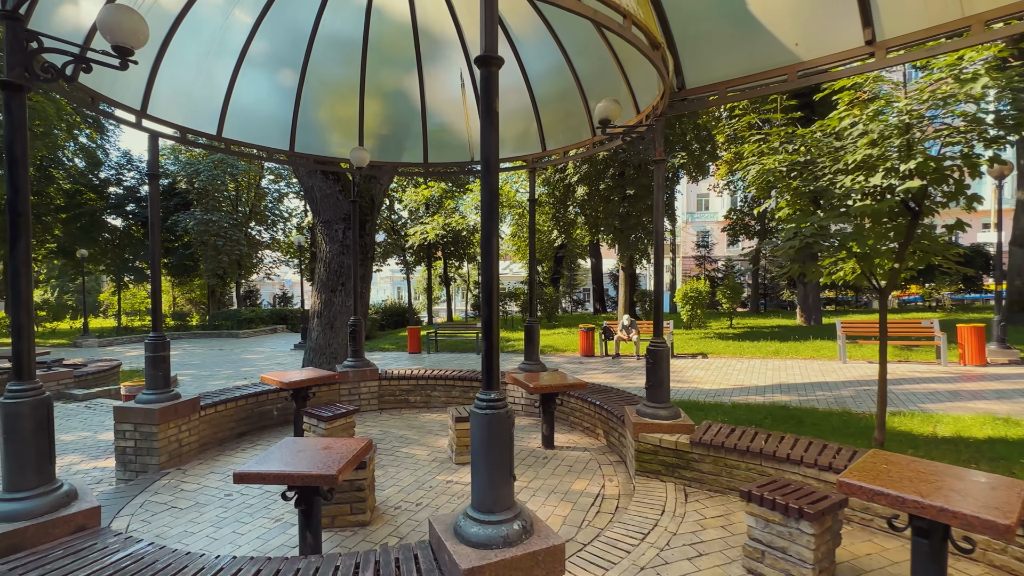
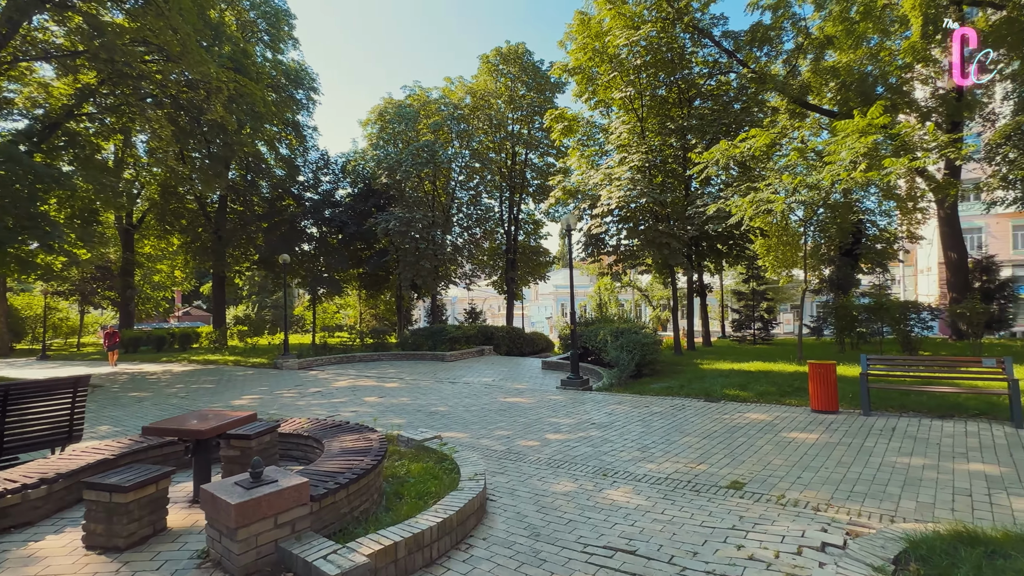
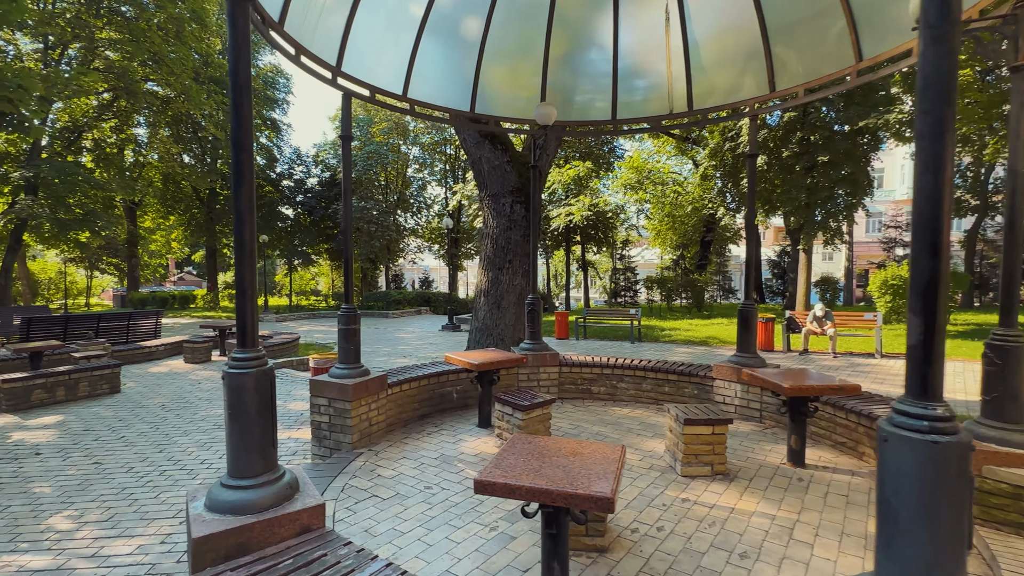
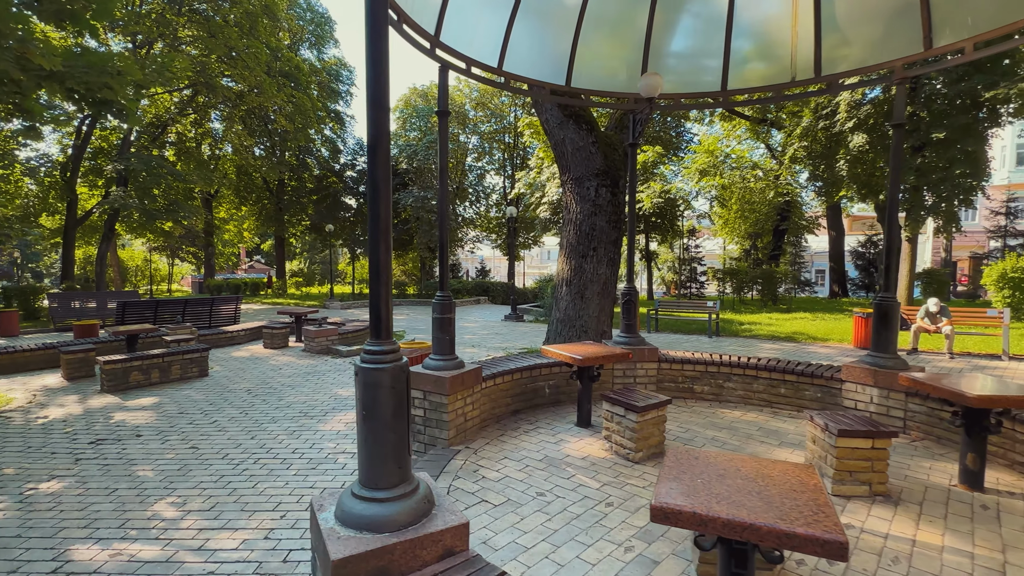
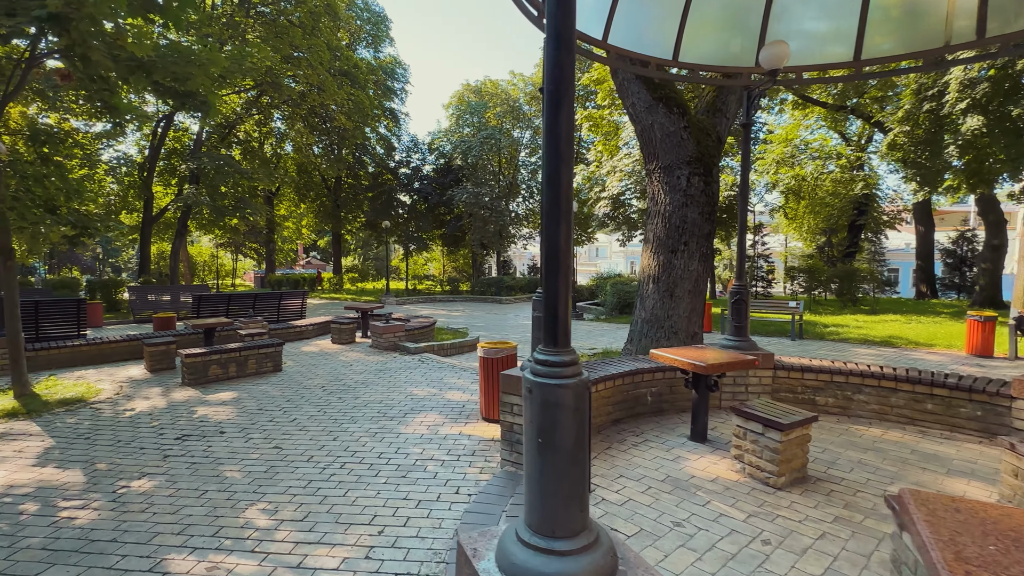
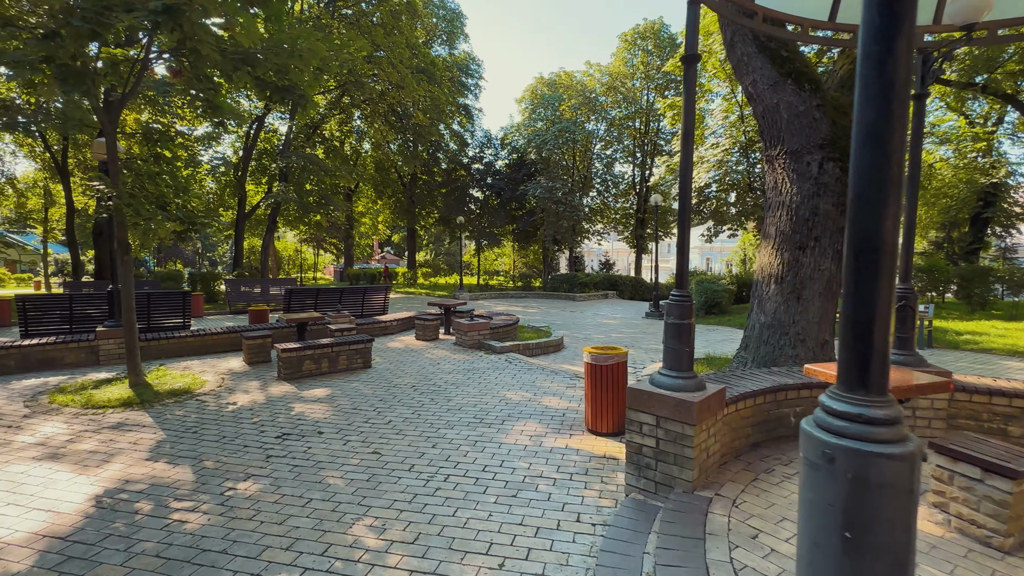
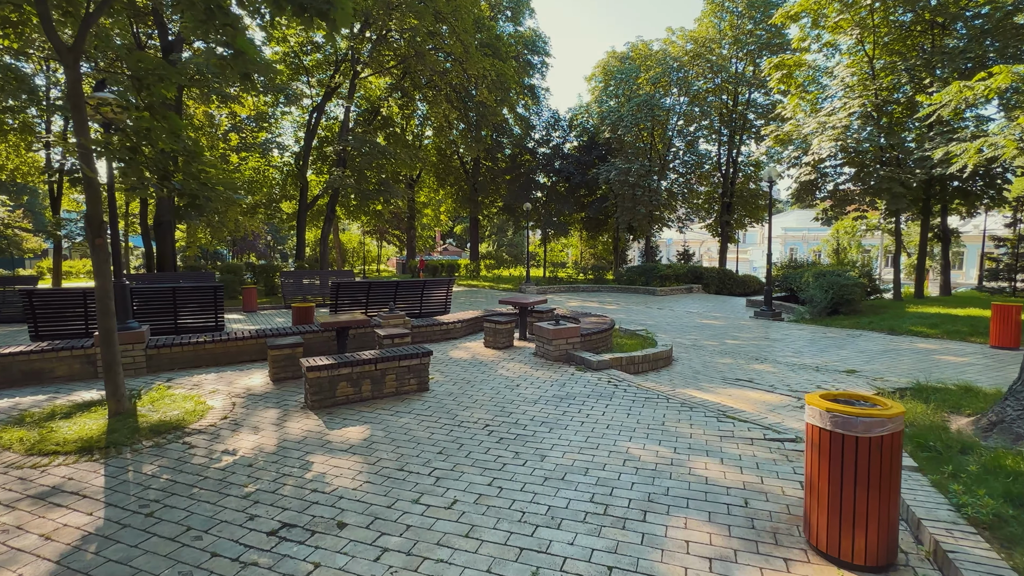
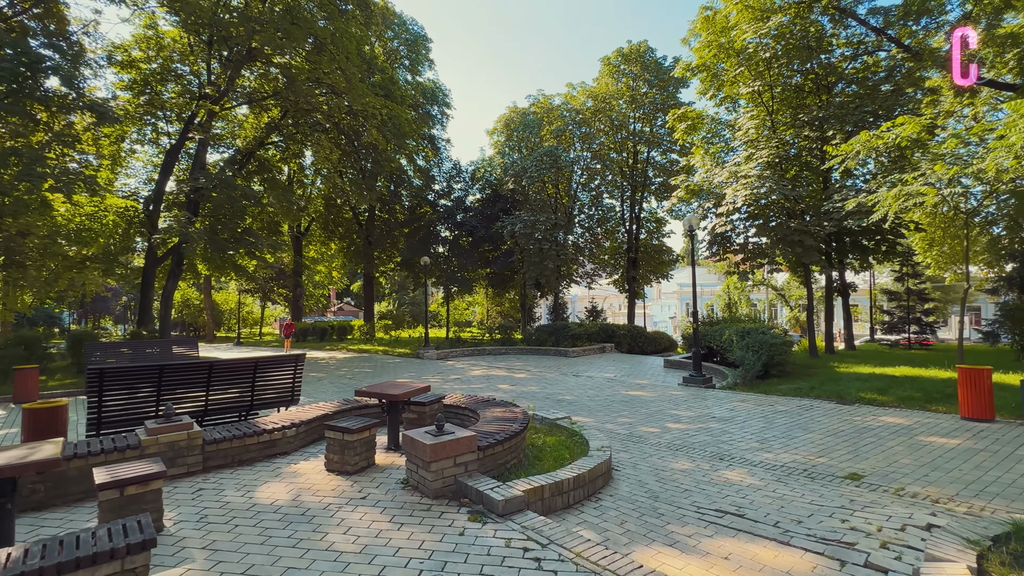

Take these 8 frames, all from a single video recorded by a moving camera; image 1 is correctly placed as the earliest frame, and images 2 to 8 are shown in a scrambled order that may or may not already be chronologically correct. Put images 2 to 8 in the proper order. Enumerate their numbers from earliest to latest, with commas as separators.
3, 4, 5, 6, 7, 8, 2
